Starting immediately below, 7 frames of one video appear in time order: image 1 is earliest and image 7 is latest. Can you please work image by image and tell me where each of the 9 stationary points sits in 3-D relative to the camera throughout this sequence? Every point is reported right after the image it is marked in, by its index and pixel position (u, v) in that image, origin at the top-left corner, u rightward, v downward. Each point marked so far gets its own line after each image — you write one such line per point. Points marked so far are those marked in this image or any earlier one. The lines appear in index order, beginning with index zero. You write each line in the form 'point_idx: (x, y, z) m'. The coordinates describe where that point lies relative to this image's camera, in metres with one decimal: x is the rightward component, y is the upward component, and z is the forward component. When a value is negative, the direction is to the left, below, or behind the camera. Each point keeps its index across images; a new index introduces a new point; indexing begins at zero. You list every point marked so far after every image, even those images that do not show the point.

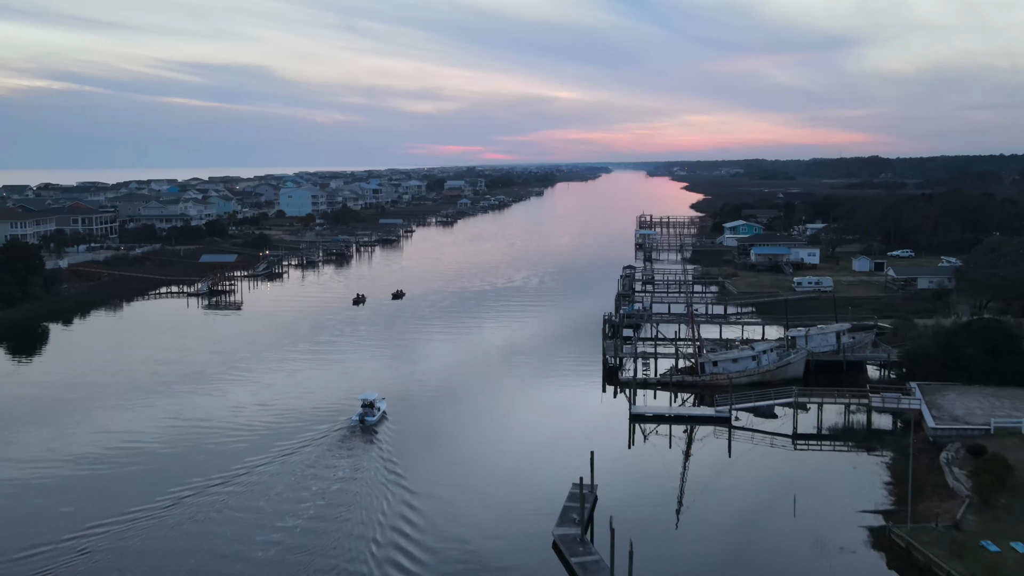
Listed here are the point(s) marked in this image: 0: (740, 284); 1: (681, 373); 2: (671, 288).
0: (+3.3, +0.1, +19.6) m
1: (+1.5, -0.7, +11.6) m
2: (+2.4, -0.1, +19.9) m
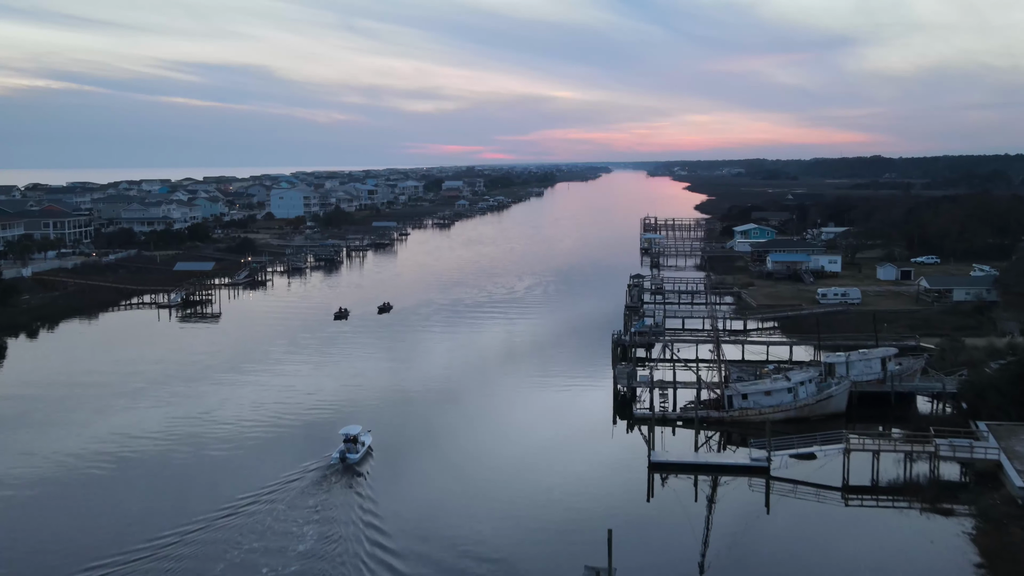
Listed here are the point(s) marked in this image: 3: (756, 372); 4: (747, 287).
0: (+3.3, -0.1, +18.1) m
1: (+1.4, -0.9, +10.1) m
2: (+2.4, -0.2, +18.3) m
3: (+1.9, -0.7, +10.5) m
4: (+3.4, 0.0, +19.2) m
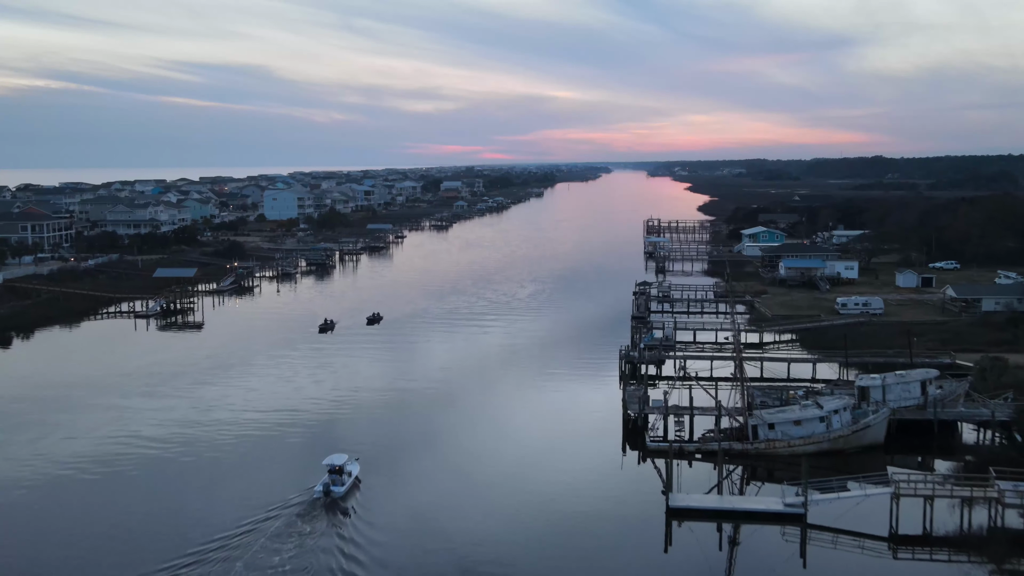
0: (+3.3, -0.2, +17.0) m
1: (+1.4, -1.0, +9.0) m
2: (+2.3, -0.3, +17.3) m
3: (+1.9, -0.8, +9.4) m
4: (+3.4, -0.1, +18.1) m
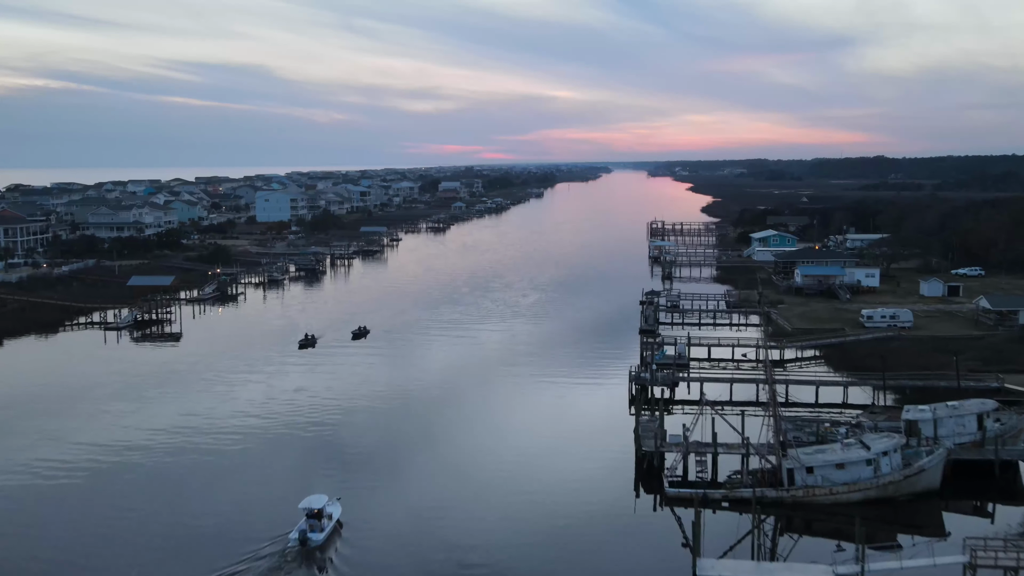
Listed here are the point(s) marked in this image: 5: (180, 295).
0: (+3.3, -0.3, +15.8) m
1: (+1.4, -1.1, +7.8) m
2: (+2.3, -0.4, +16.1) m
3: (+1.9, -0.9, +8.2) m
4: (+3.4, -0.2, +16.9) m
5: (-4.9, -0.1, +19.8) m
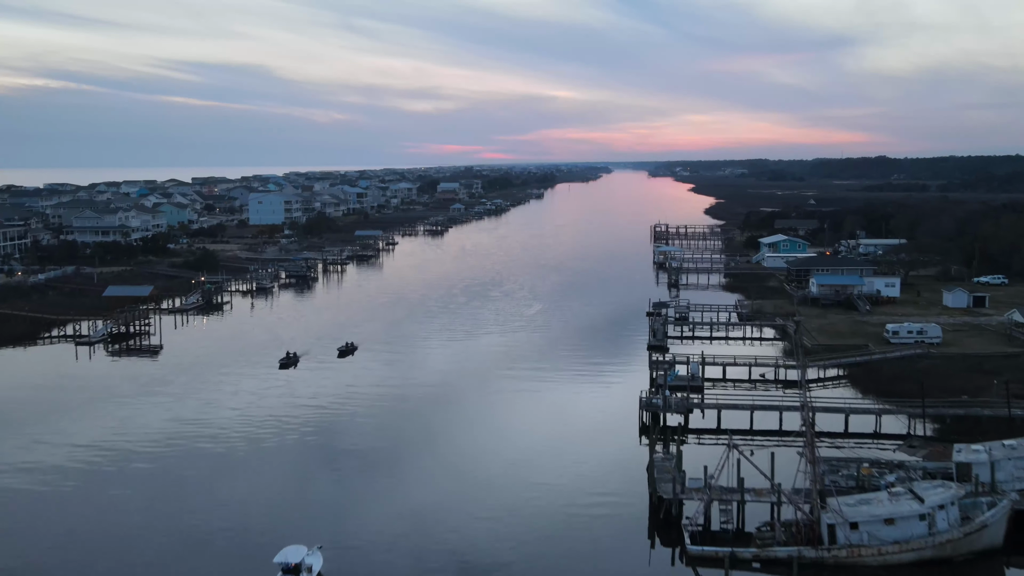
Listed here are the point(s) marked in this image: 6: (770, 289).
0: (+3.3, -0.4, +14.8) m
1: (+1.4, -1.3, +6.8) m
2: (+2.3, -0.6, +15.1) m
3: (+1.9, -1.0, +7.2) m
4: (+3.3, -0.3, +15.9) m
5: (-4.9, -0.2, +18.8) m
6: (+3.8, 0.0, +19.5) m
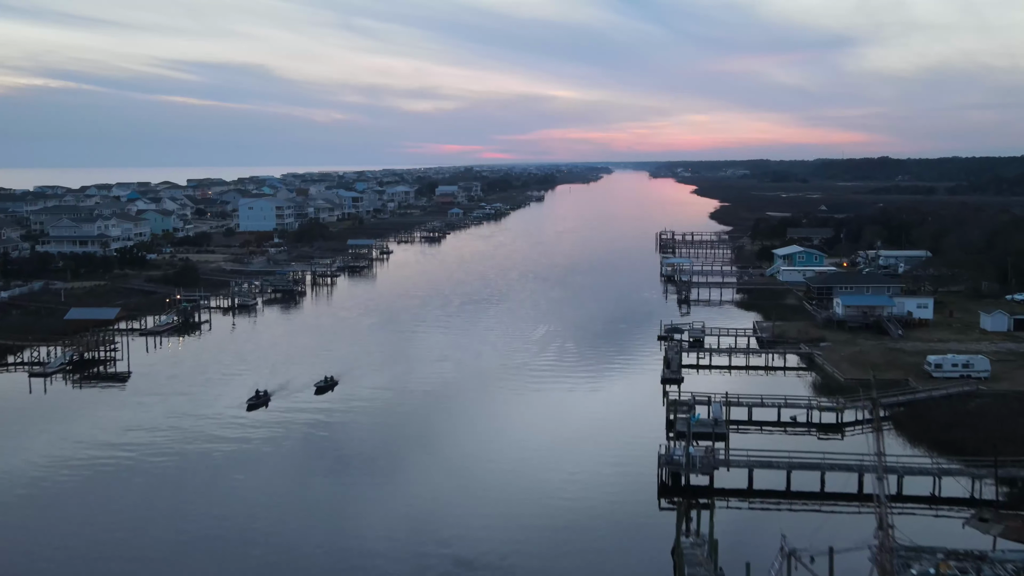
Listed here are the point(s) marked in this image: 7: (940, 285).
0: (+3.3, -0.7, +13.4) m
1: (+1.4, -1.5, +5.4) m
2: (+2.3, -0.8, +13.7) m
3: (+1.9, -1.3, +5.8) m
4: (+3.3, -0.6, +14.6) m
5: (-4.9, -0.5, +17.4) m
6: (+3.8, -0.3, +18.1) m
7: (+6.0, 0.0, +18.8) m
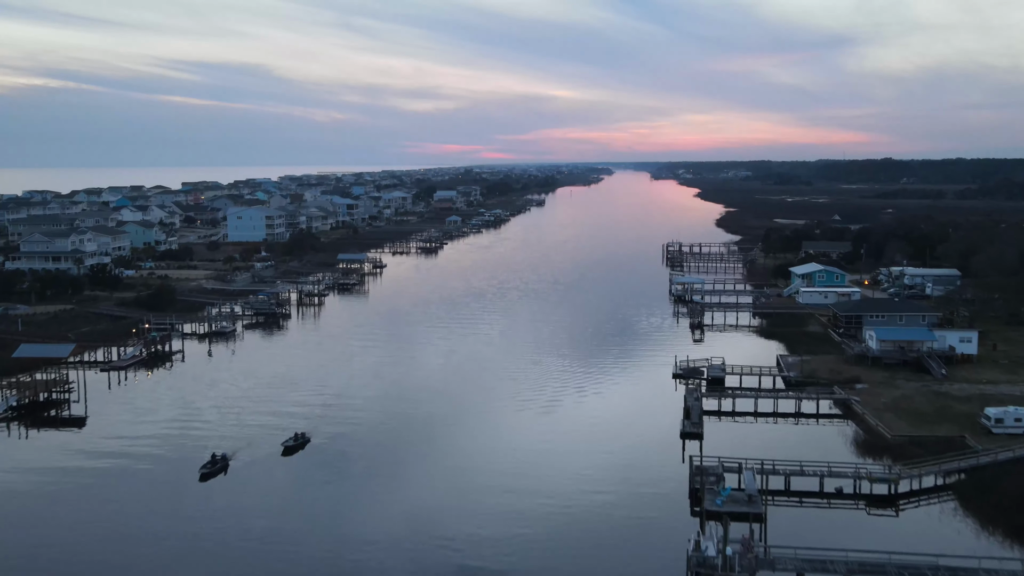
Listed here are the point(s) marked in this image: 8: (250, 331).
0: (+3.3, -1.0, +11.9) m
1: (+1.4, -1.9, +3.9) m
2: (+2.3, -1.2, +12.2) m
3: (+1.9, -1.6, +4.3) m
4: (+3.3, -0.9, +13.0) m
5: (-4.9, -0.8, +15.8) m
6: (+3.8, -0.6, +16.6) m
7: (+6.0, -0.3, +17.3) m
8: (-3.8, -0.6, +19.4) m
